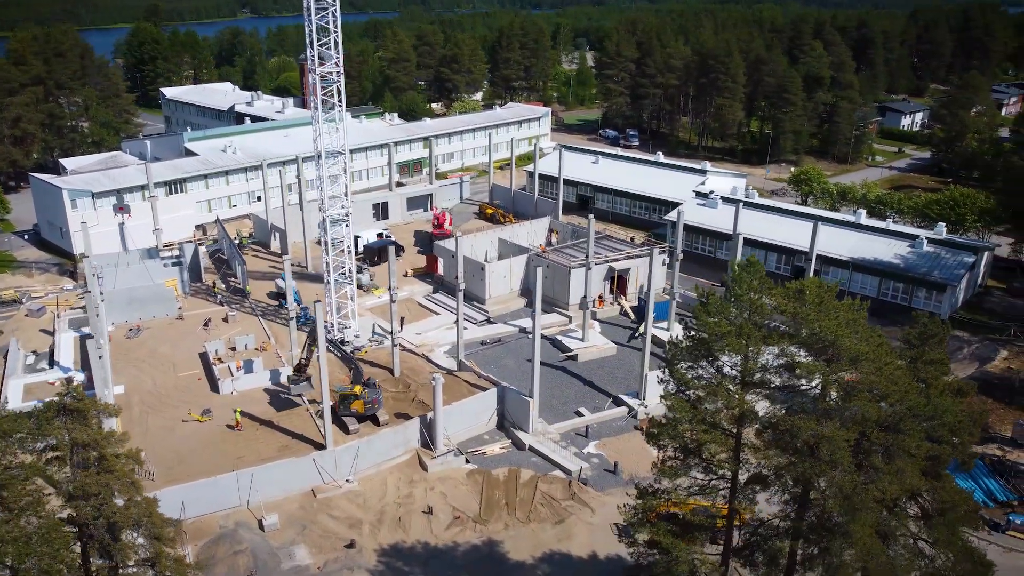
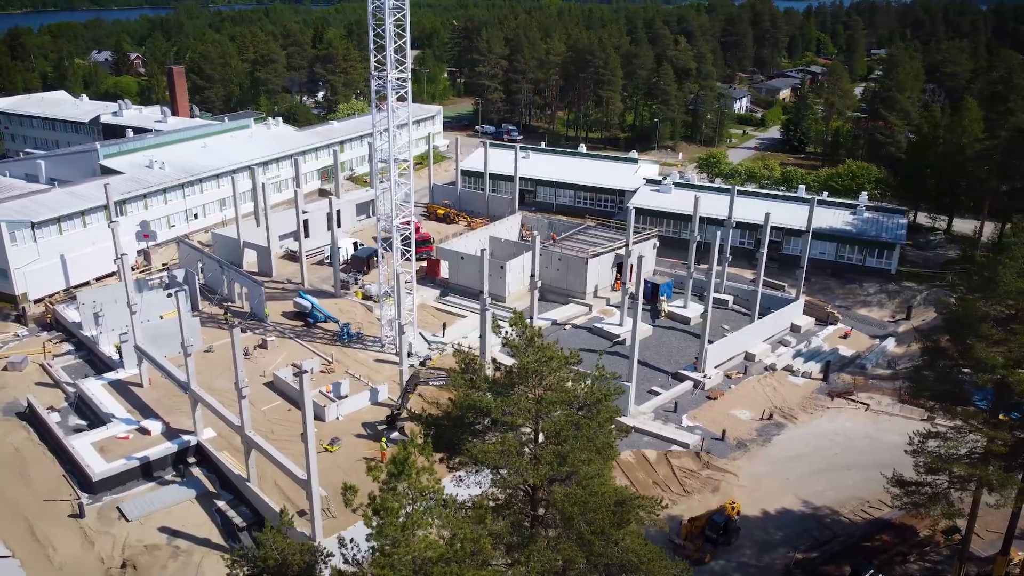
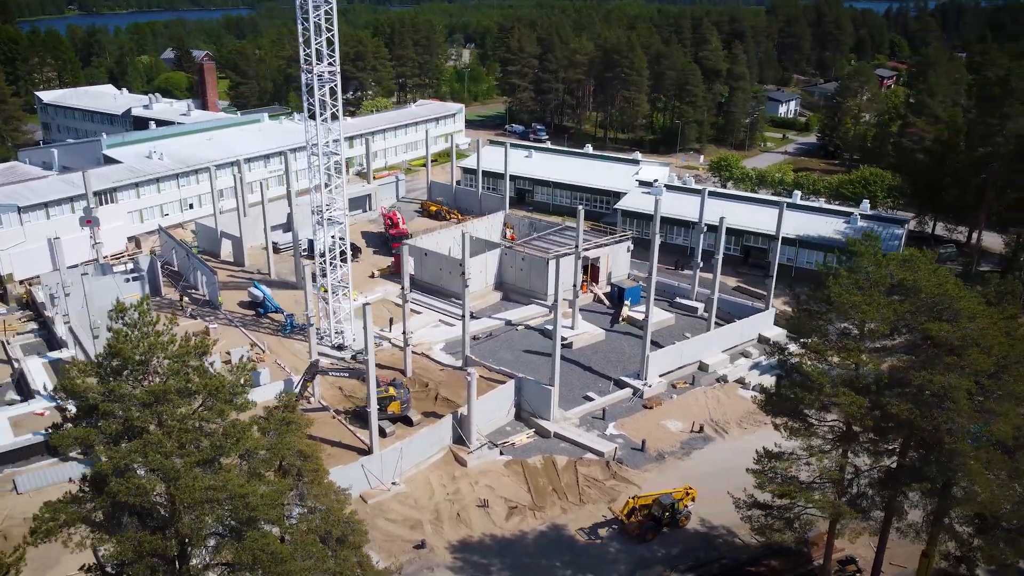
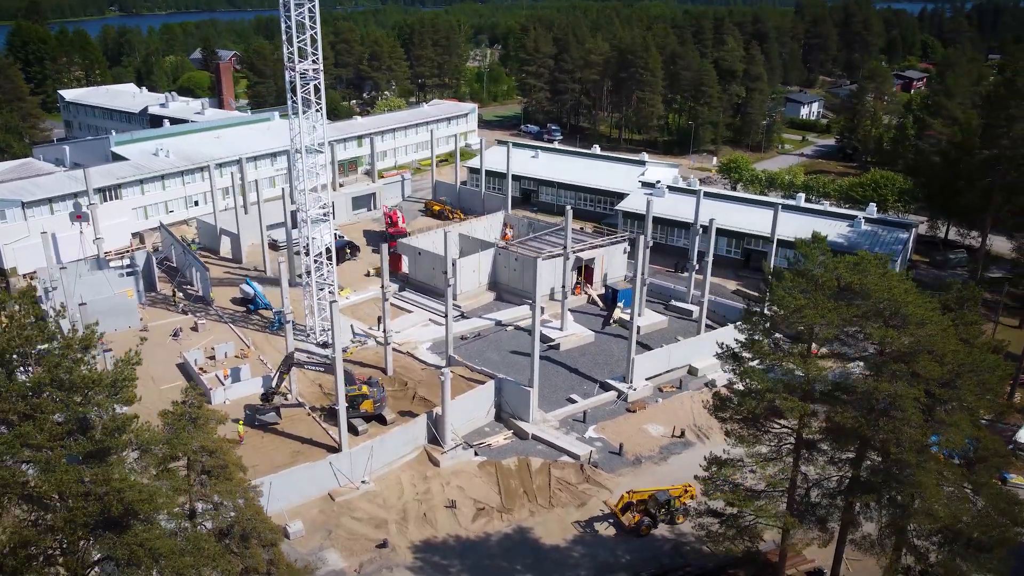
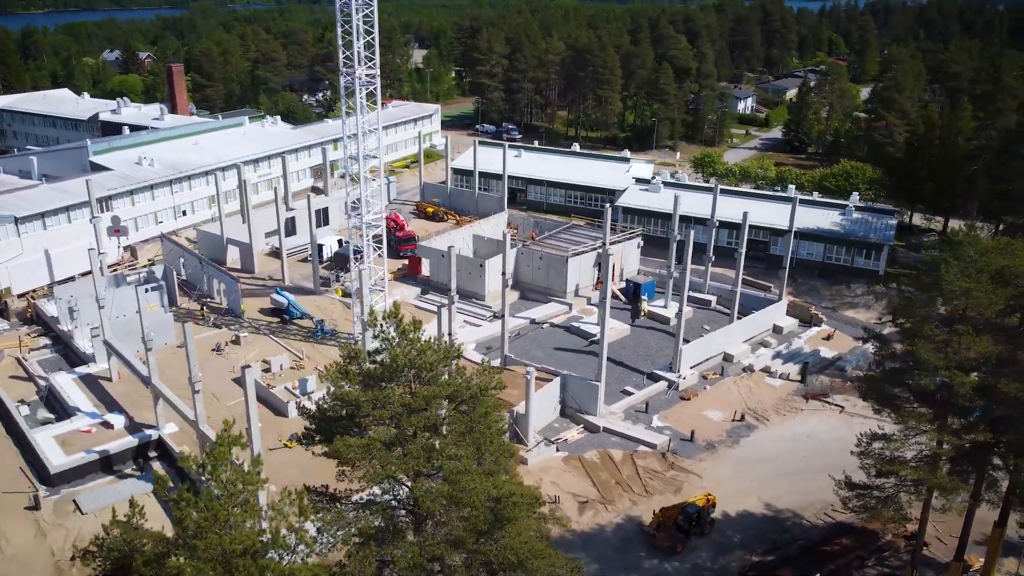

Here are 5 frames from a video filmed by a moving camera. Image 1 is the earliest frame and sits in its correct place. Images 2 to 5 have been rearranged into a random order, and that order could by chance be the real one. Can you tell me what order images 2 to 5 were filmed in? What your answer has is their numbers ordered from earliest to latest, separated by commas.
4, 3, 5, 2
